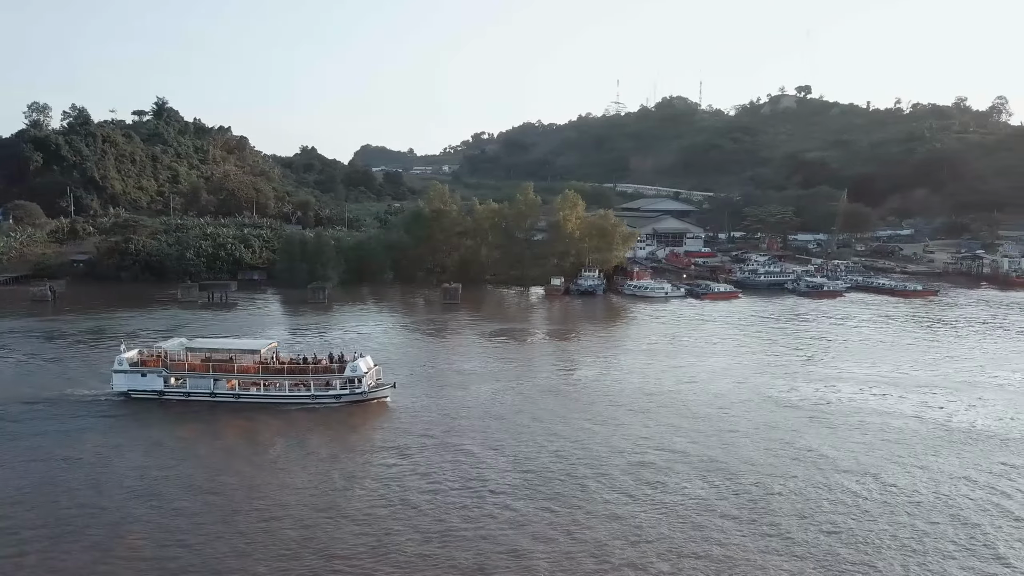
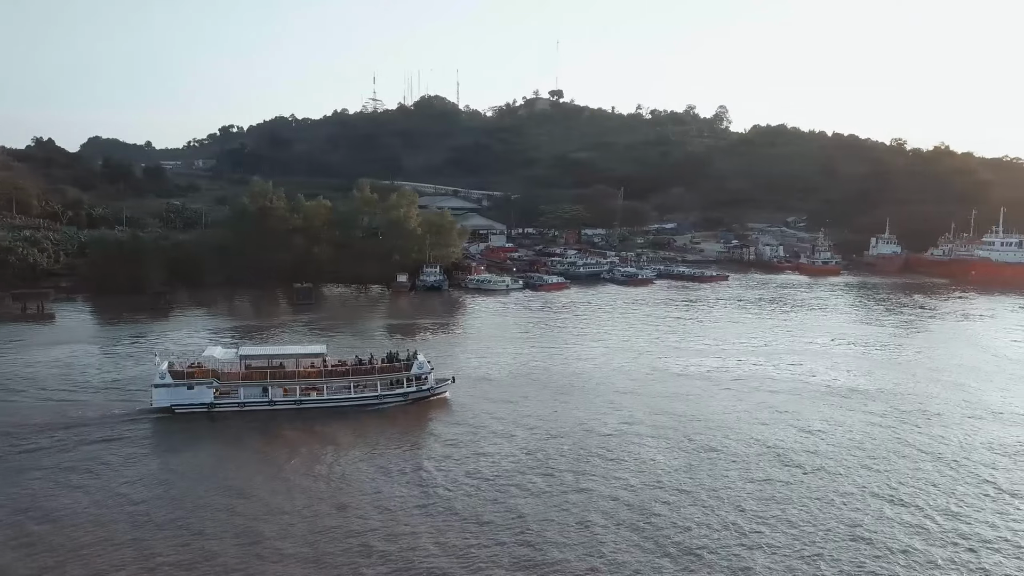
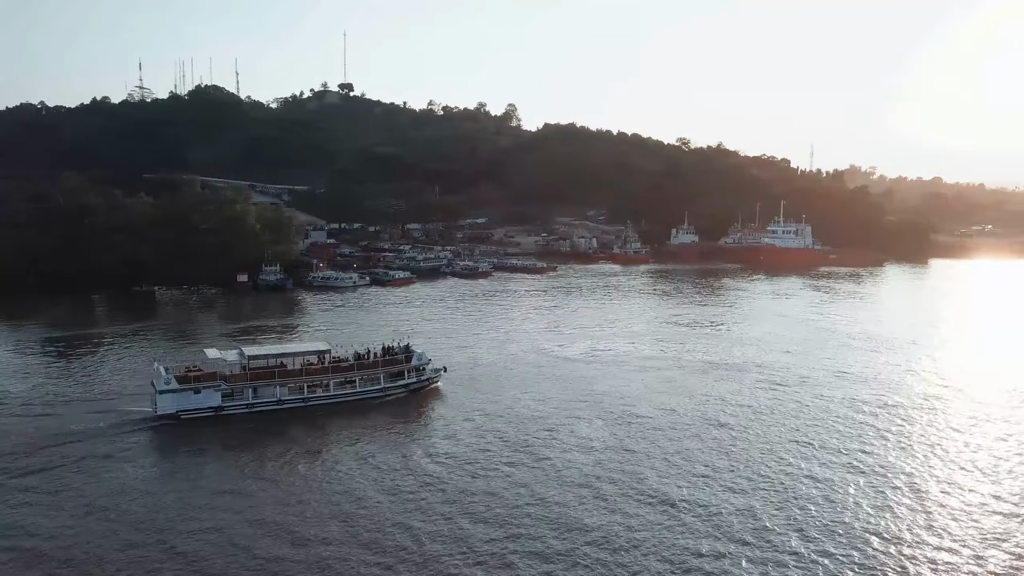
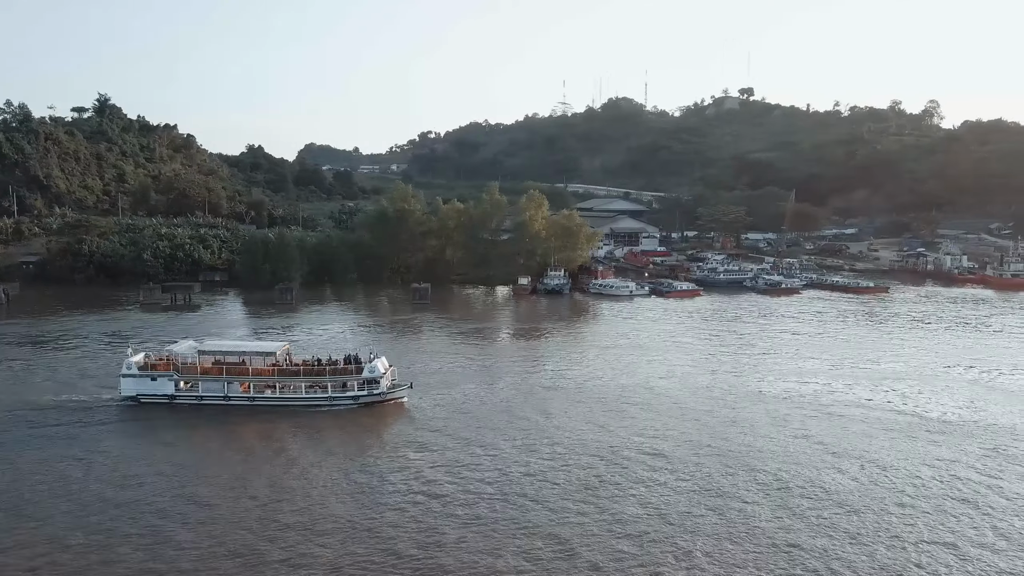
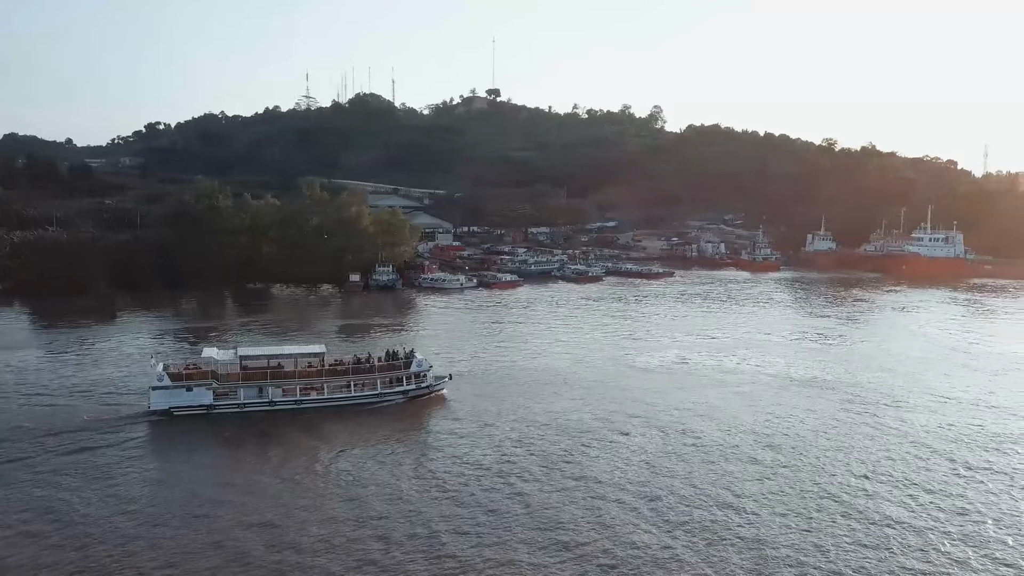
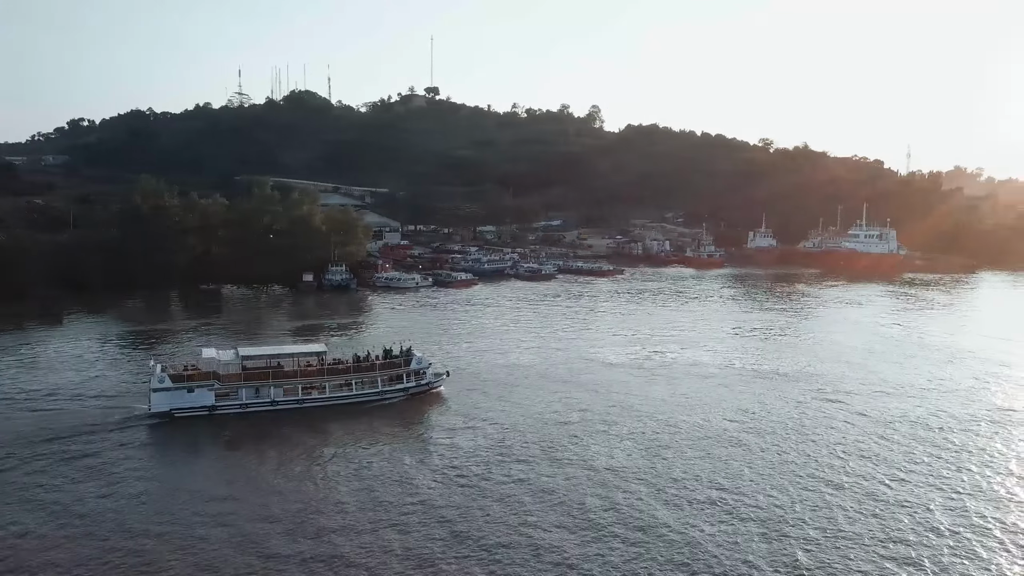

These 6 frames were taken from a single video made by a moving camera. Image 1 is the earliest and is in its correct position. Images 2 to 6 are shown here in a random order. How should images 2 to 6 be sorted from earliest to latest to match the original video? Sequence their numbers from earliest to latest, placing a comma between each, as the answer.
4, 2, 5, 6, 3
